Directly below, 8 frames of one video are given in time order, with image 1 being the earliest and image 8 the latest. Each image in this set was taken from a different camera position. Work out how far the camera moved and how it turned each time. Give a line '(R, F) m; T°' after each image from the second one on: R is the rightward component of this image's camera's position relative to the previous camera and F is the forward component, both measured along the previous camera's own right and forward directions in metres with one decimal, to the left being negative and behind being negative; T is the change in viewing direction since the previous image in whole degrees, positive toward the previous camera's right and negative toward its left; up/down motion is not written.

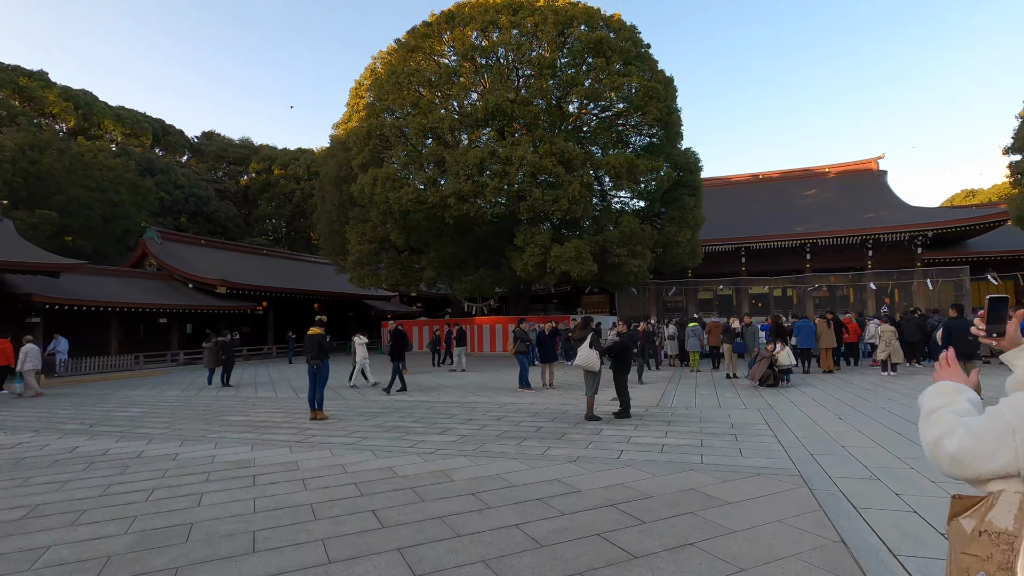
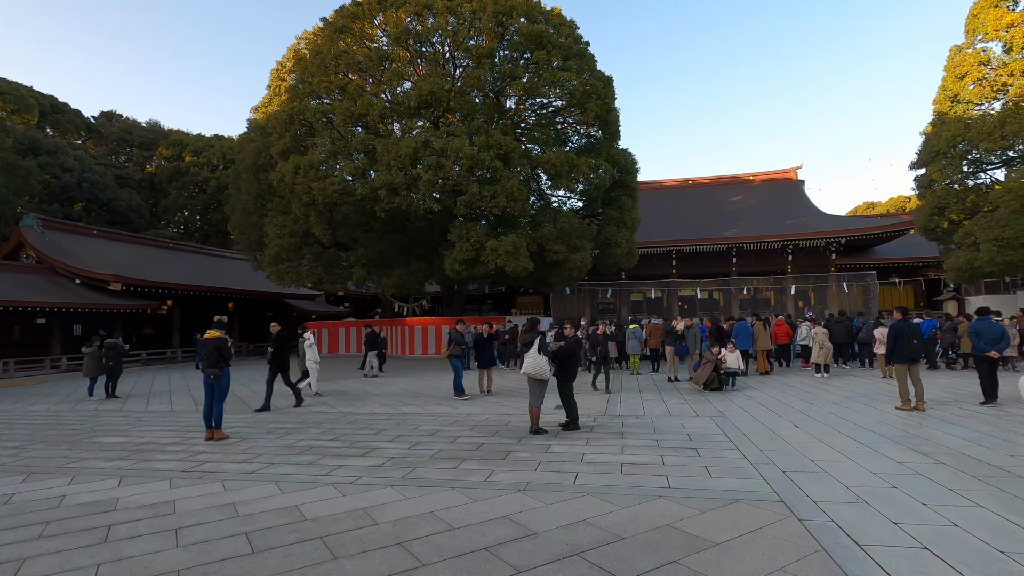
(0.0, +0.7) m; +7°
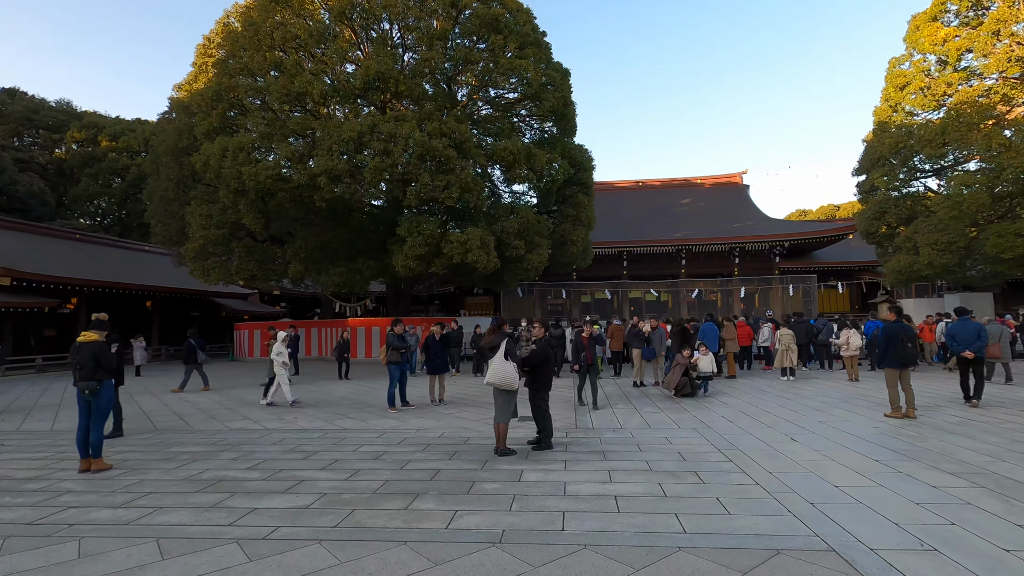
(-0.1, +0.9) m; +6°
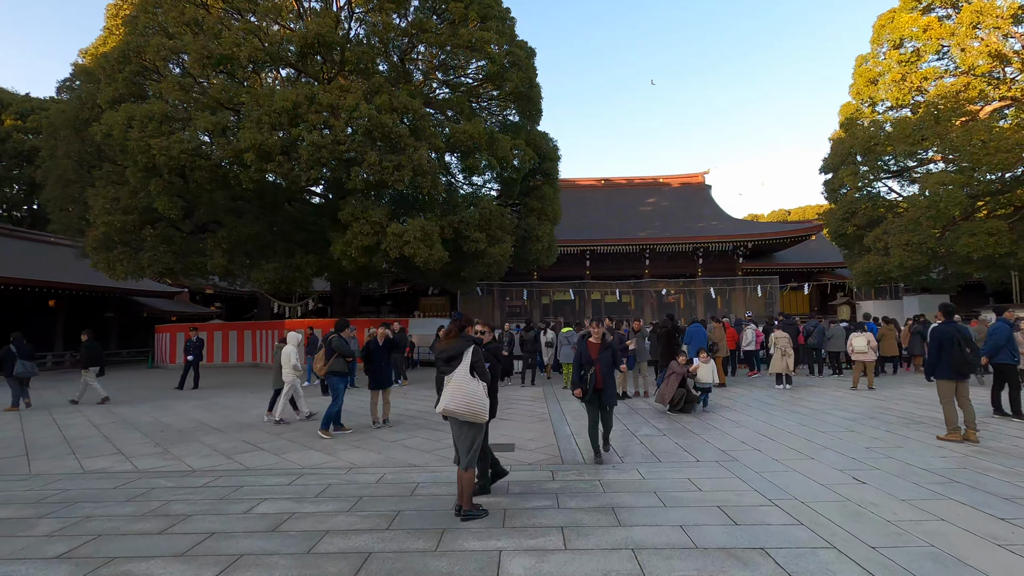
(-0.1, +1.5) m; +5°
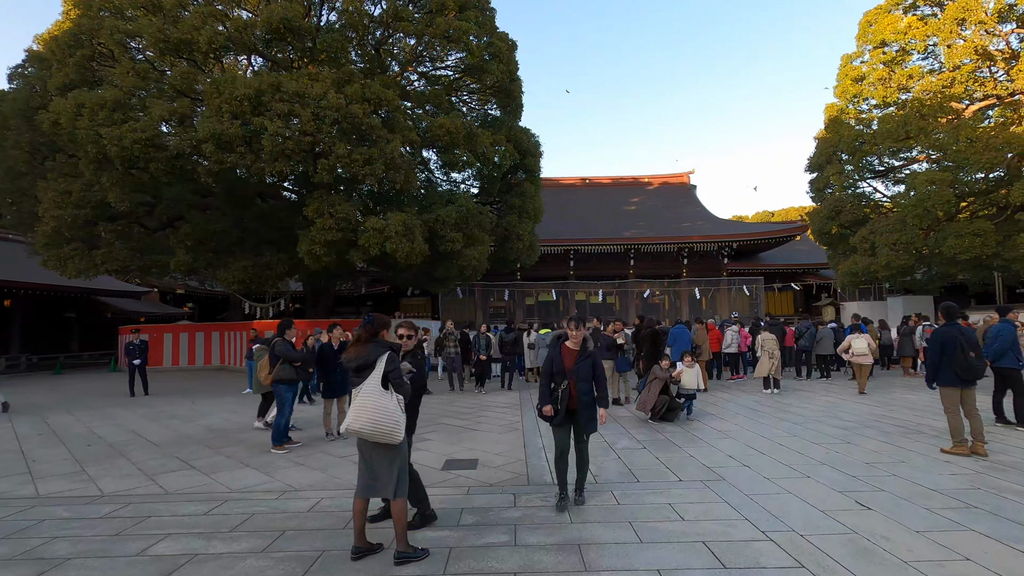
(+0.2, +0.5) m; +1°
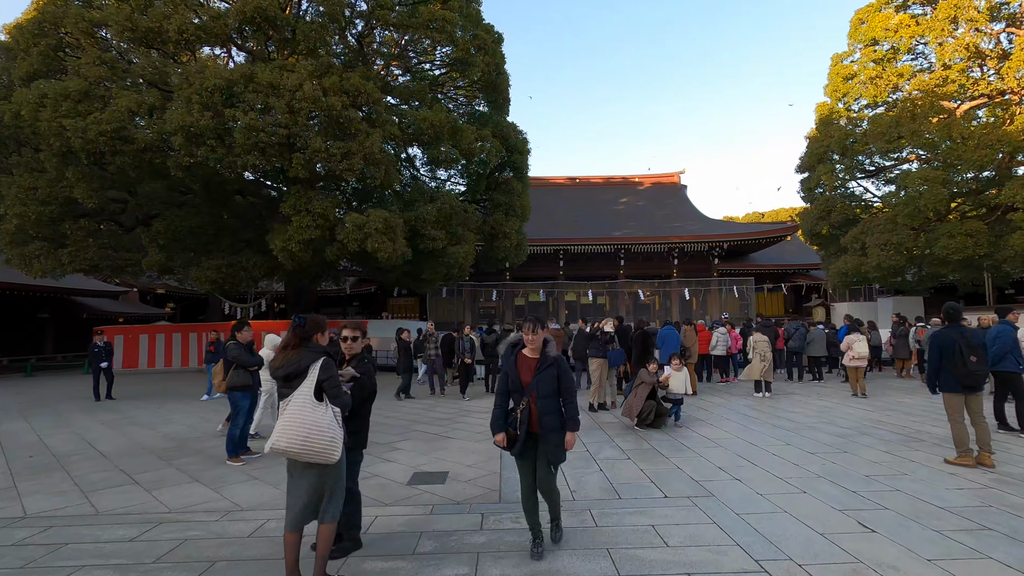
(+0.1, +0.4) m; +1°
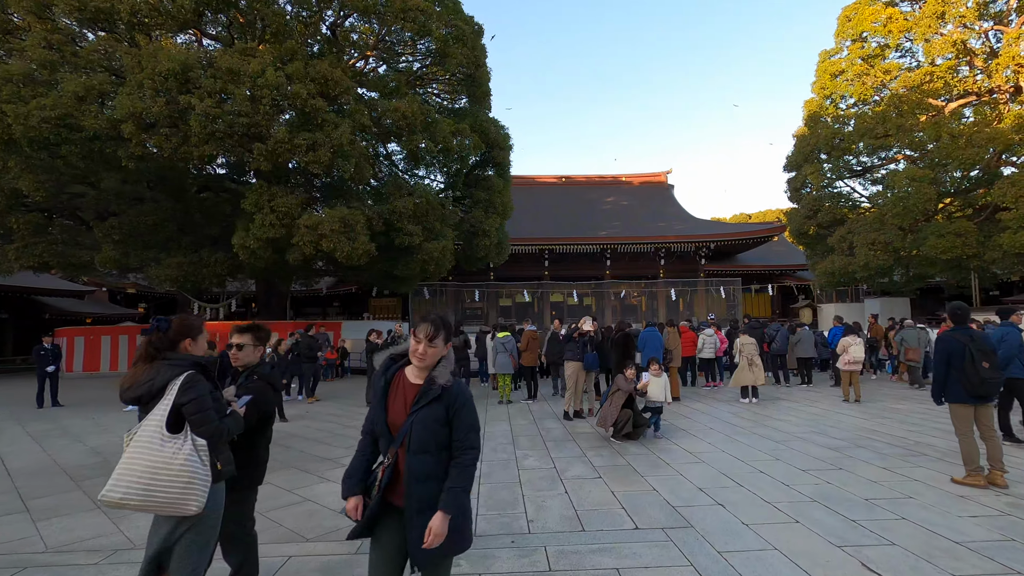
(+0.2, +0.5) m; +1°
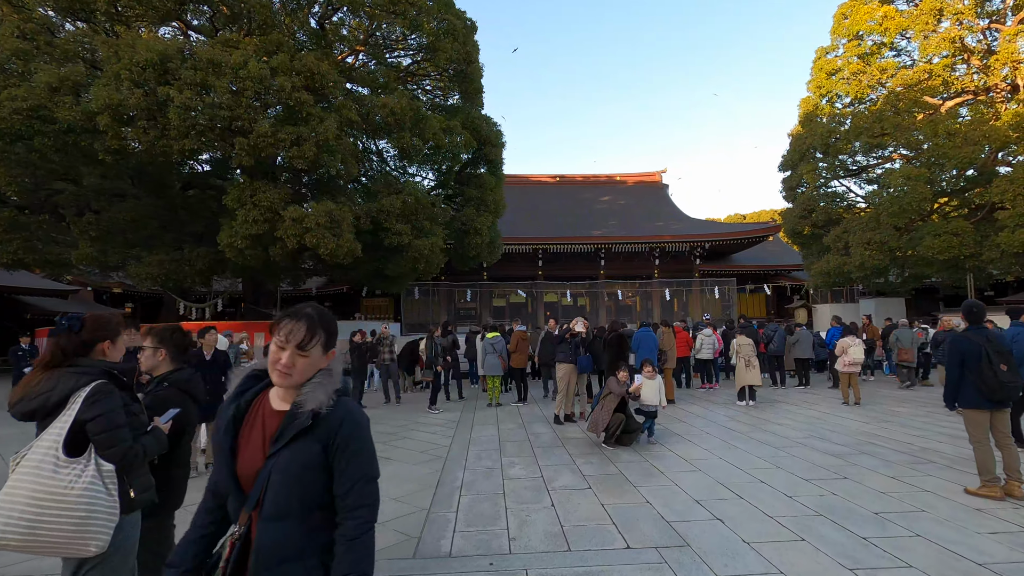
(+0.1, +0.3) m; +1°
